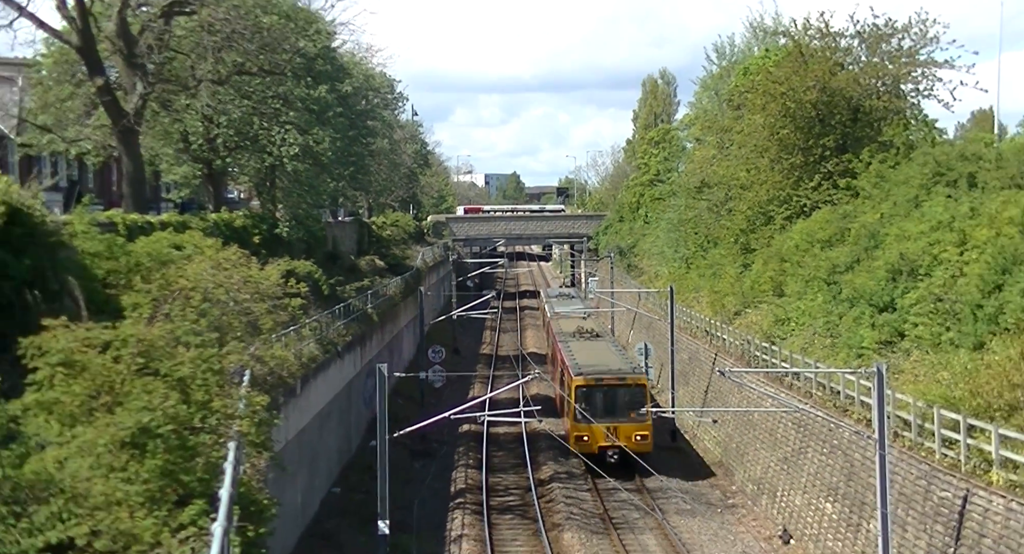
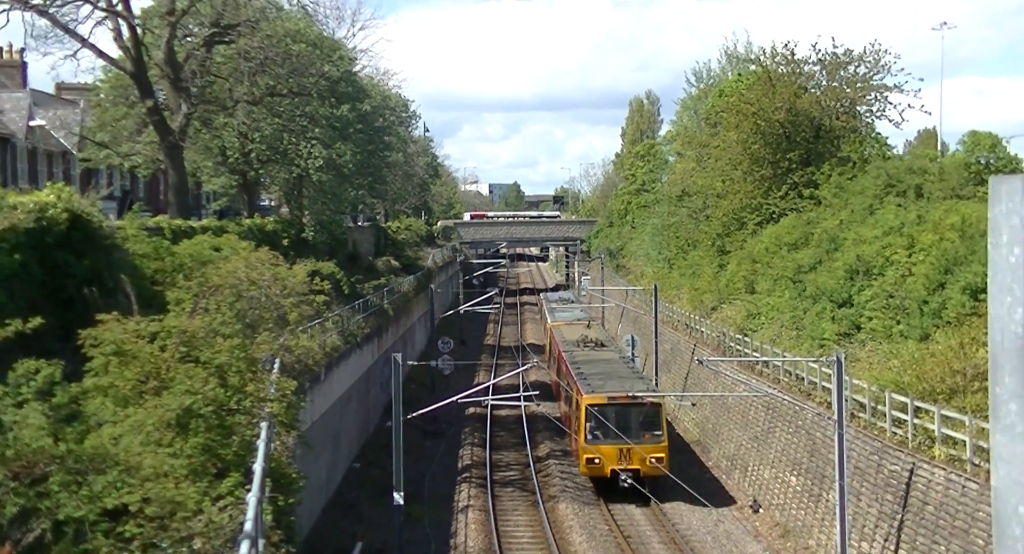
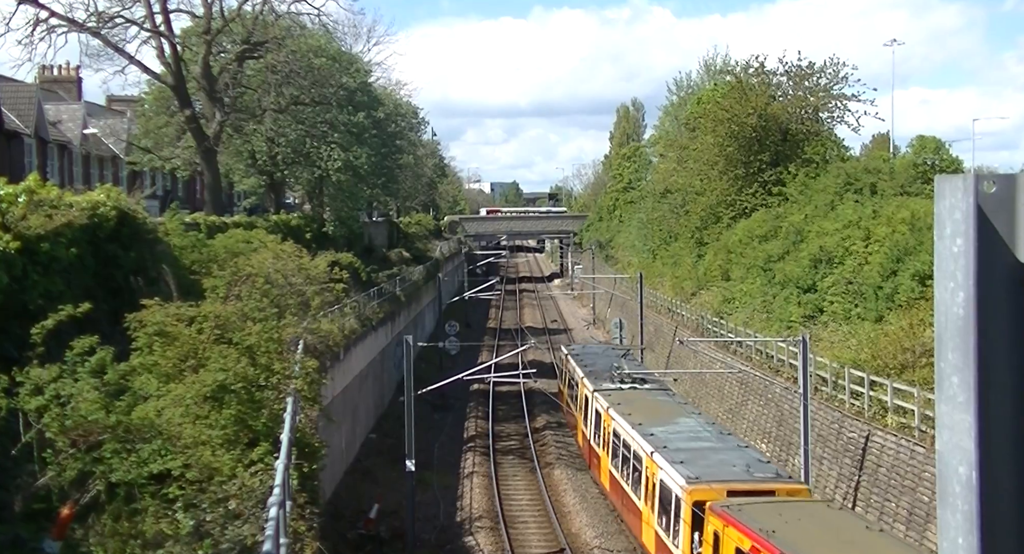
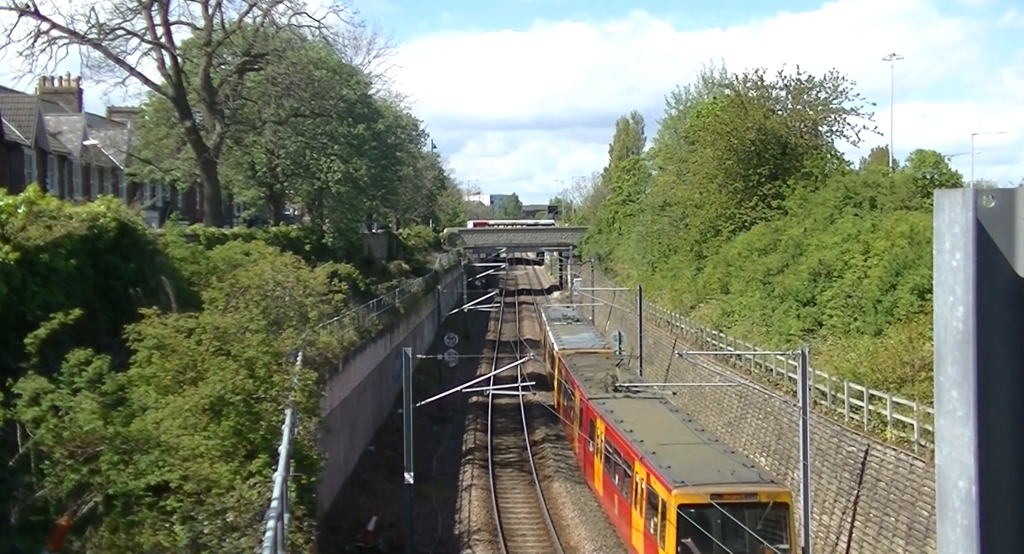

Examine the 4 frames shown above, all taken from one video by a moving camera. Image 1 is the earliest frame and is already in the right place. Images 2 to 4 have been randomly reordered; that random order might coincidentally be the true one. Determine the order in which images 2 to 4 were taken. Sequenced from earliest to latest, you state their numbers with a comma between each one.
2, 4, 3
